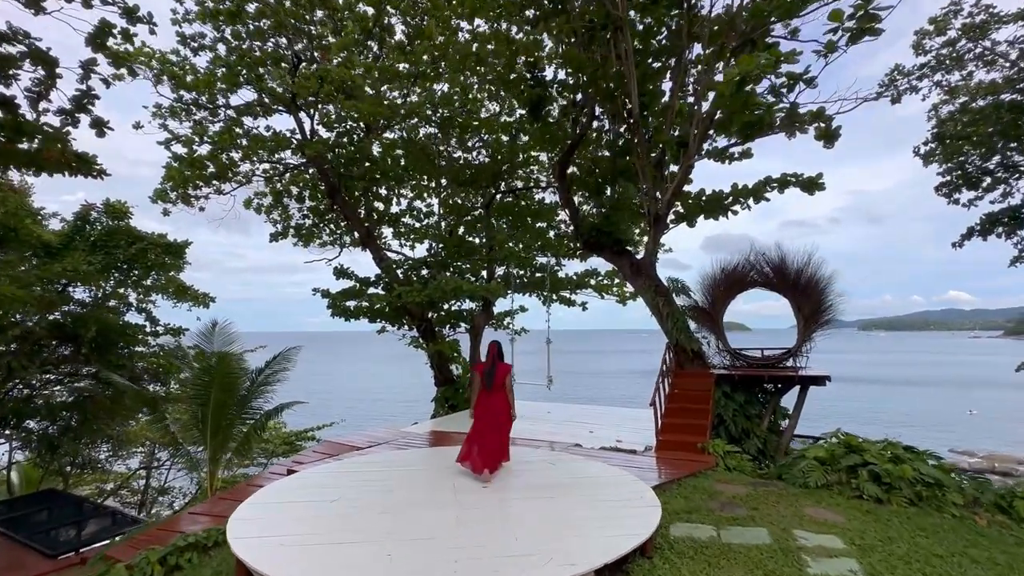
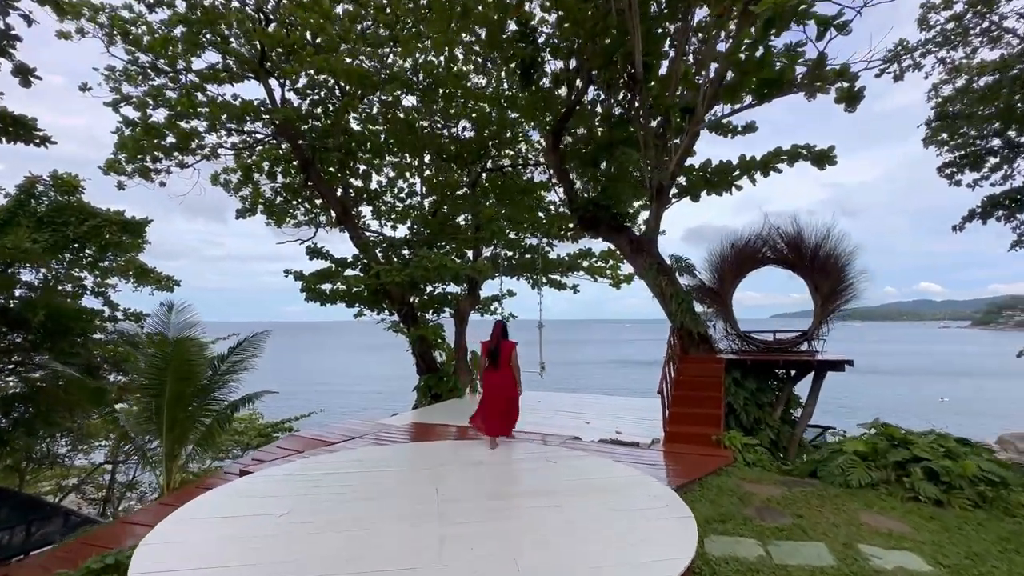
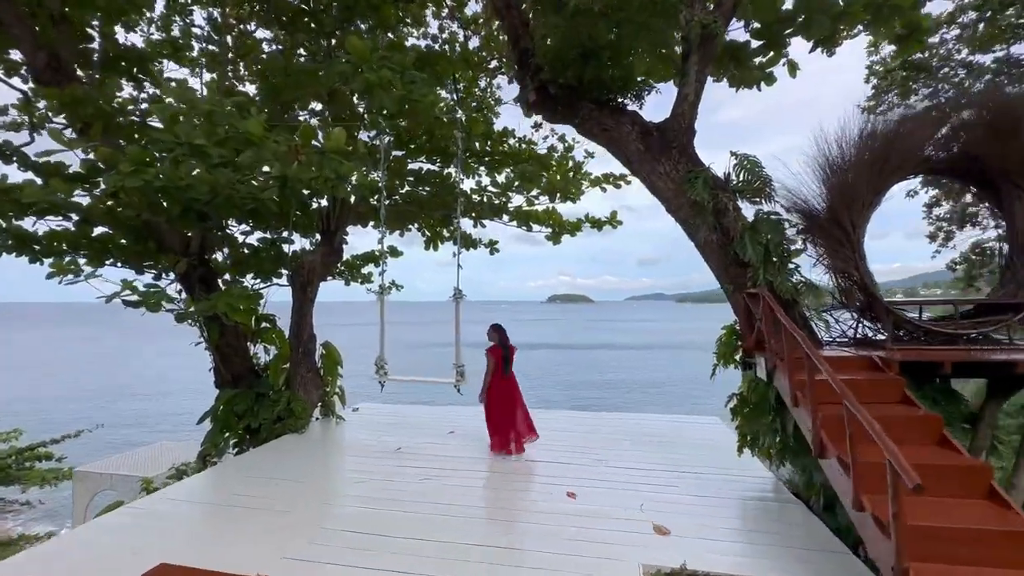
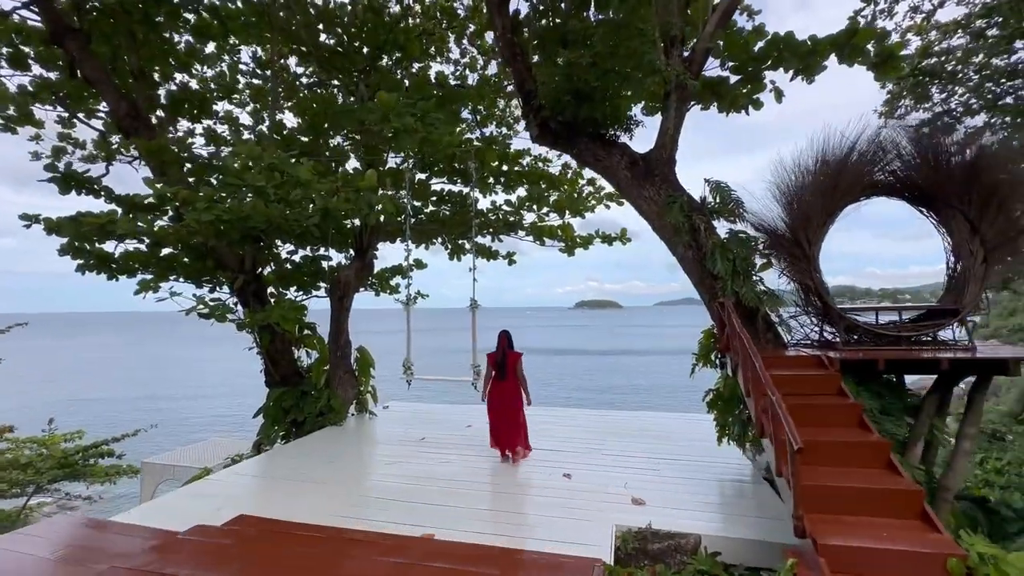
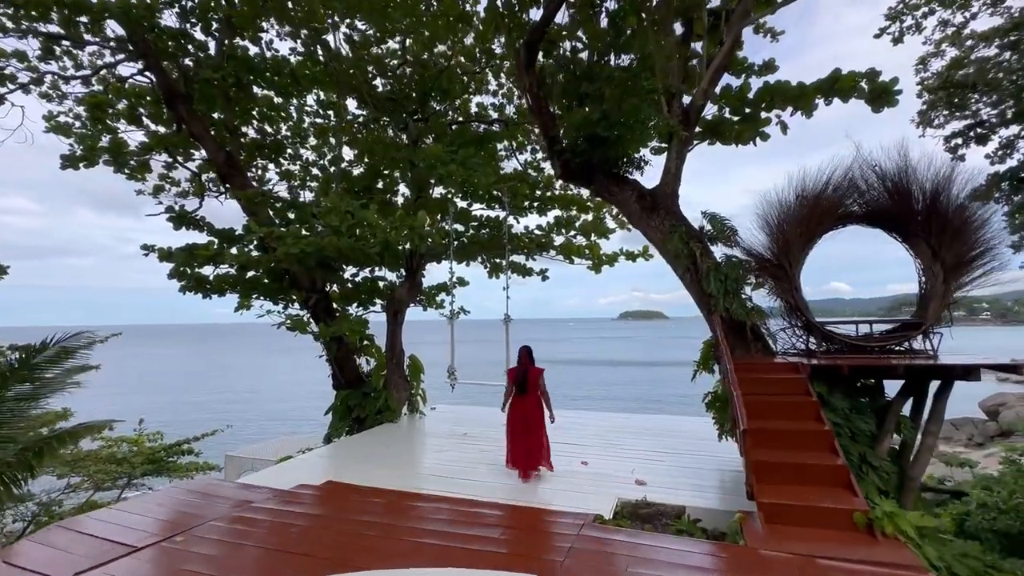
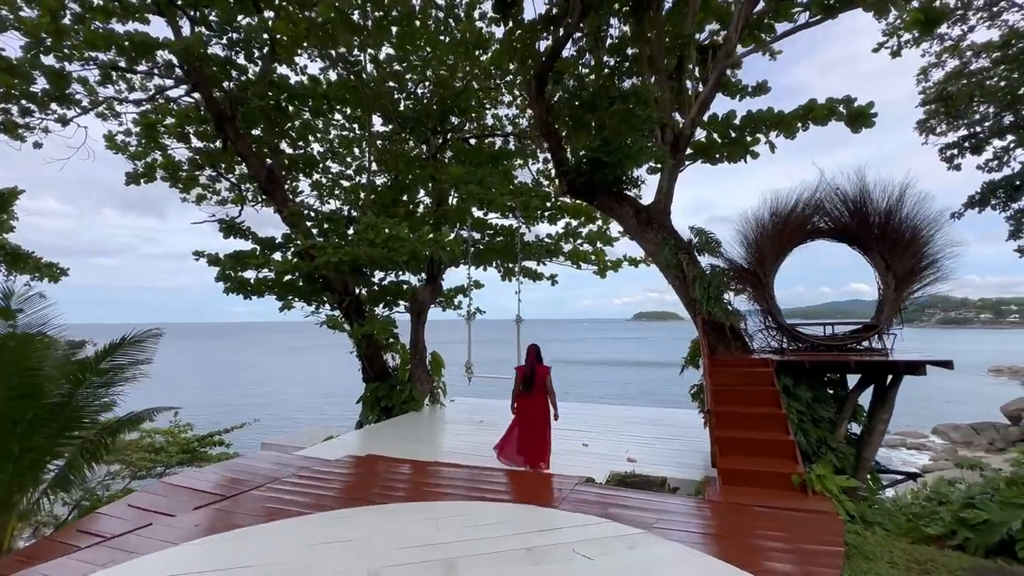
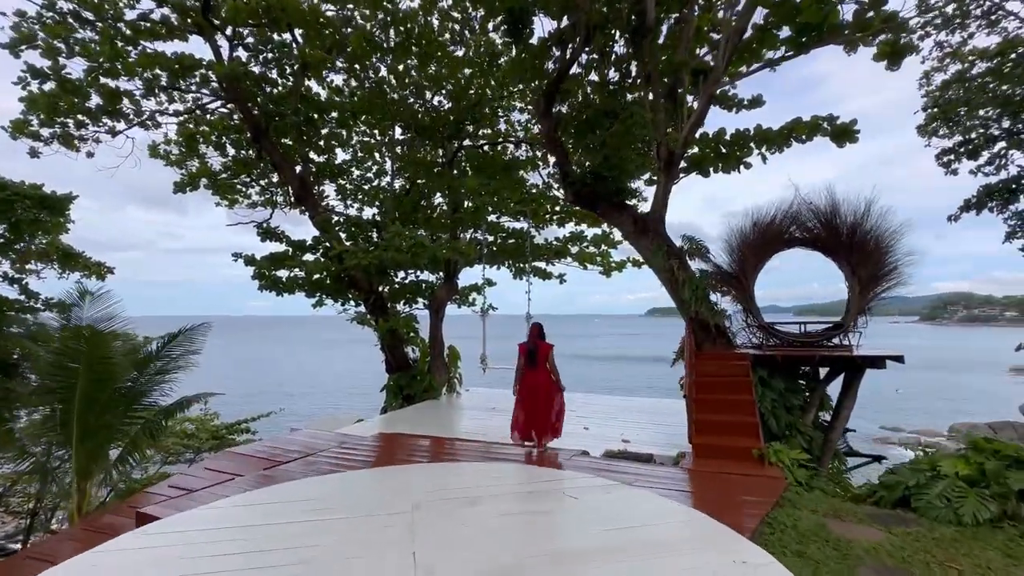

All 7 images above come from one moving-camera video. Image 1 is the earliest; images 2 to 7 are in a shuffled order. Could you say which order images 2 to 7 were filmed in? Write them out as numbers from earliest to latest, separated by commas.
2, 7, 6, 5, 4, 3
